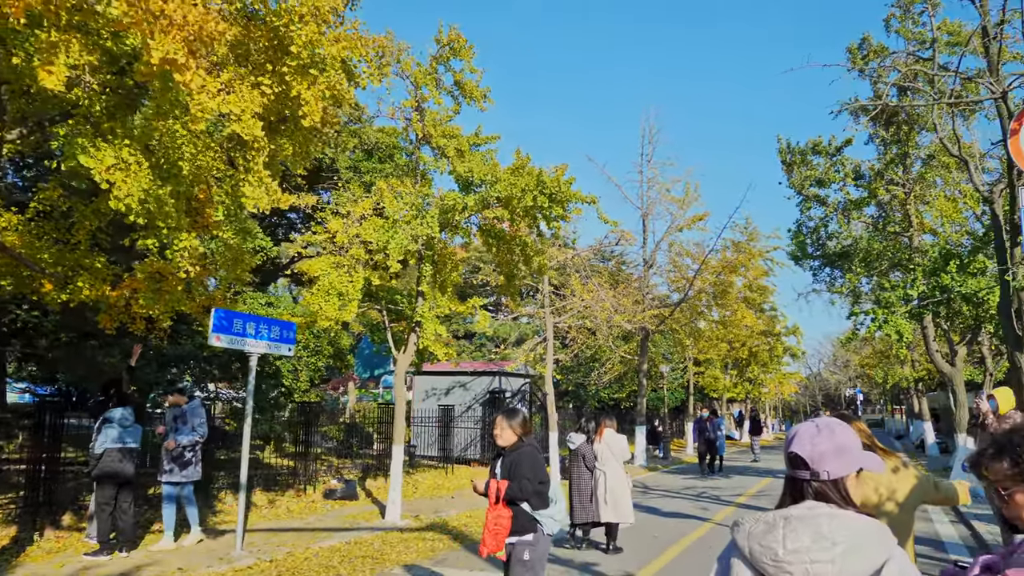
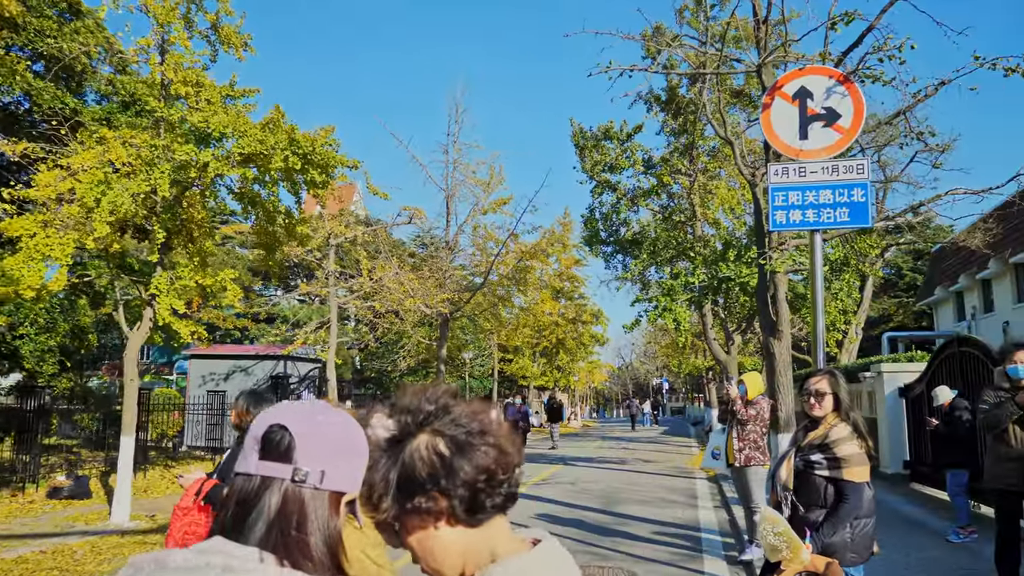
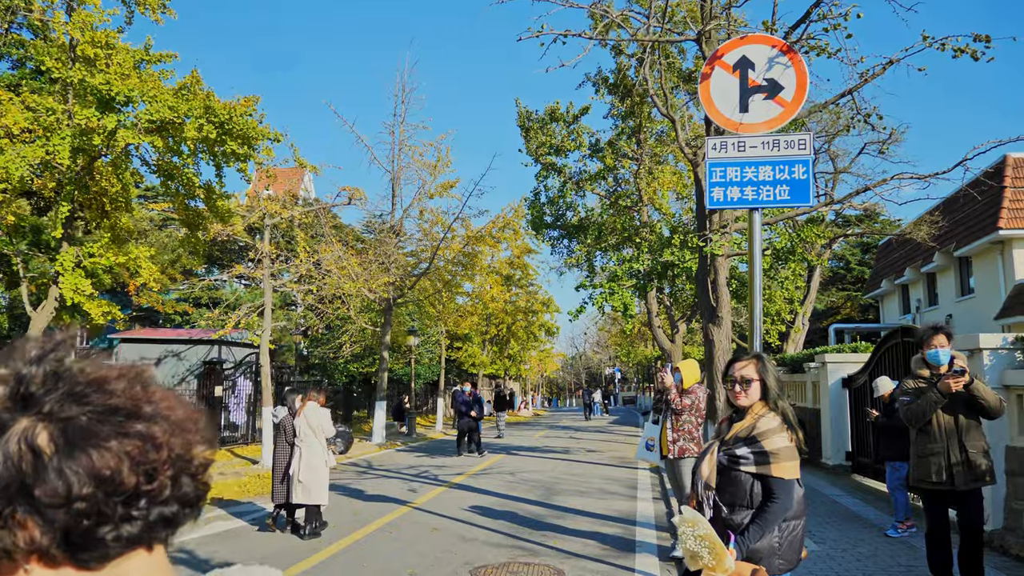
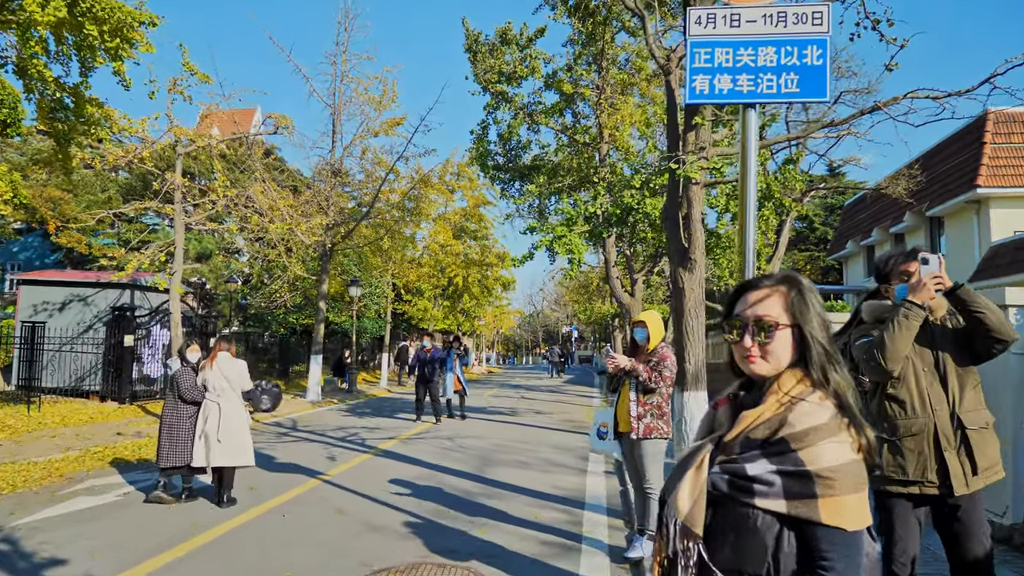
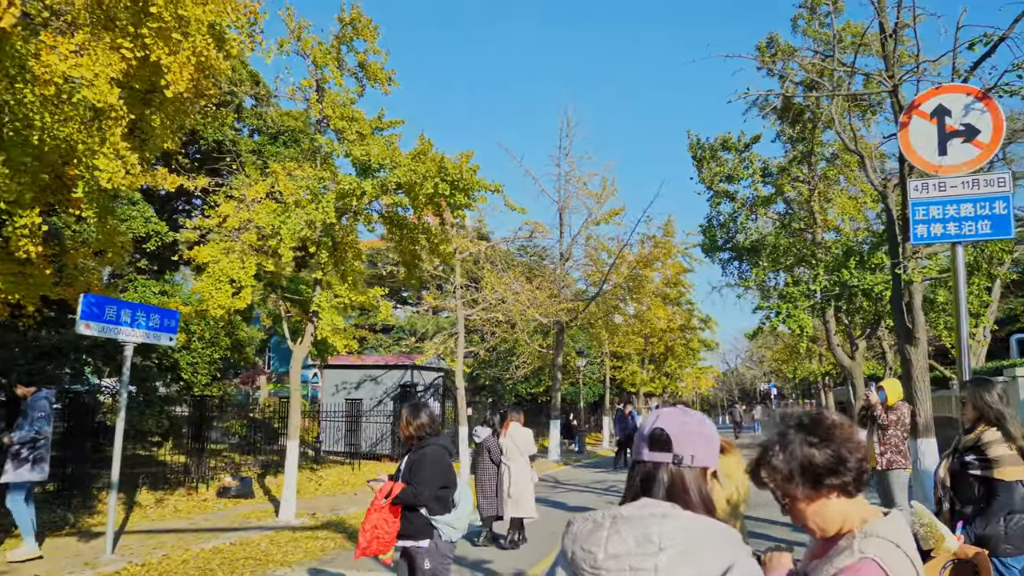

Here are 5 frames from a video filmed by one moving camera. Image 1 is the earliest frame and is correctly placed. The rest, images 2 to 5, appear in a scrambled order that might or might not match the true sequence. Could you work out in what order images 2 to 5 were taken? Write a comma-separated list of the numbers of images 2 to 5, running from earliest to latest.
5, 2, 3, 4
